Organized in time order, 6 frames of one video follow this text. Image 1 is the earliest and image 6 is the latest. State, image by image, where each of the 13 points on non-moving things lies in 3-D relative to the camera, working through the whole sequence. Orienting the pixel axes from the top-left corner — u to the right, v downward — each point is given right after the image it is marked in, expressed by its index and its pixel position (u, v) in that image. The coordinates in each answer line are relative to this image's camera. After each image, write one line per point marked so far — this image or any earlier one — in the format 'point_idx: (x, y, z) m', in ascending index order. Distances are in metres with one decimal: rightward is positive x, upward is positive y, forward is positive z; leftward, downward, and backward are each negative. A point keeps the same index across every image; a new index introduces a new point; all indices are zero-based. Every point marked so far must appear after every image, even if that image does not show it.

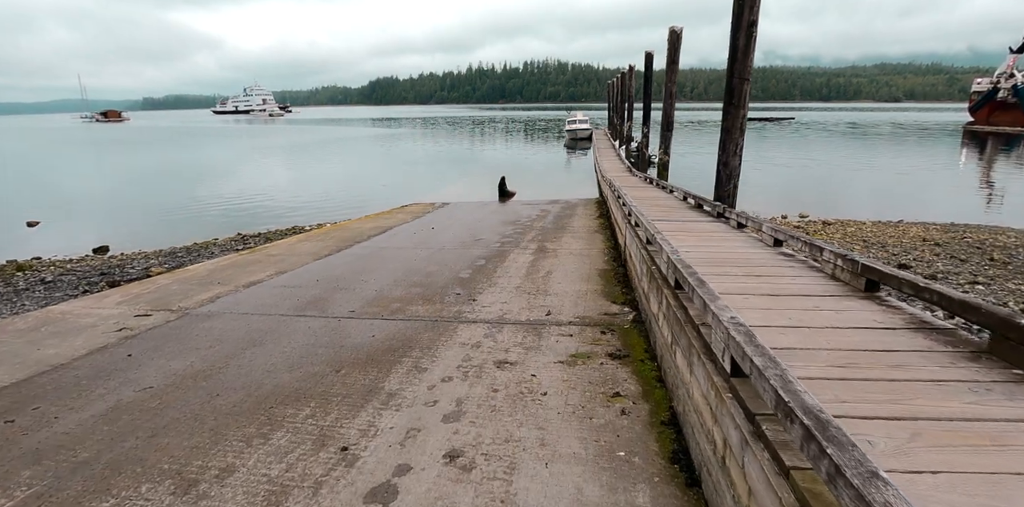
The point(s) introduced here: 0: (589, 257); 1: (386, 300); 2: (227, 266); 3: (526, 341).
0: (+1.2, -0.1, +8.1) m
1: (-1.4, -0.5, +6.0) m
2: (-4.4, -0.2, +8.1) m
3: (+0.1, -0.8, +4.7) m
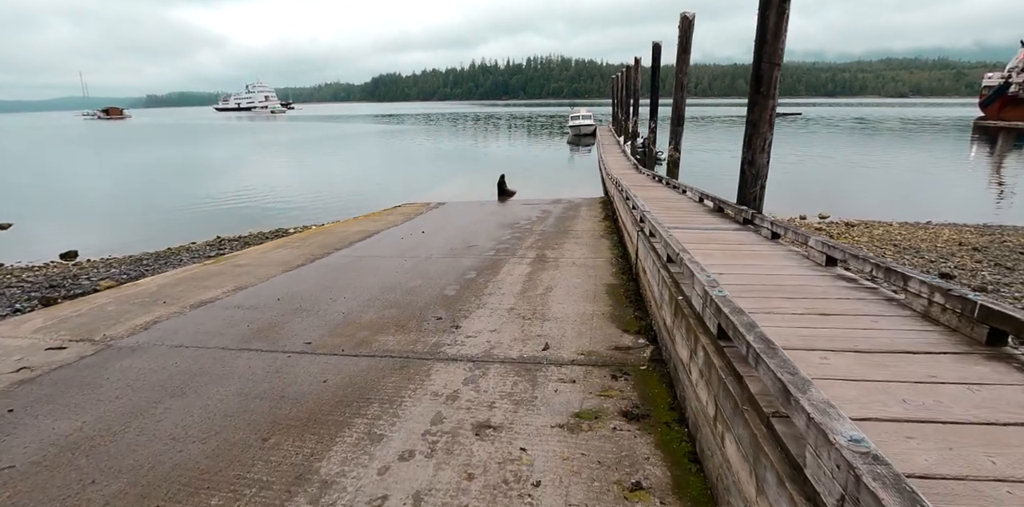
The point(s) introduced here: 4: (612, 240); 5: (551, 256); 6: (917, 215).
0: (+1.1, -0.2, +7.1) m
1: (-1.5, -0.7, +5.0) m
2: (-4.5, -0.4, +7.1) m
3: (0.0, -0.9, +3.7) m
4: (+1.8, +0.3, +9.4) m
5: (+0.6, 0.0, +8.2) m
6: (+14.7, +1.5, +19.2) m
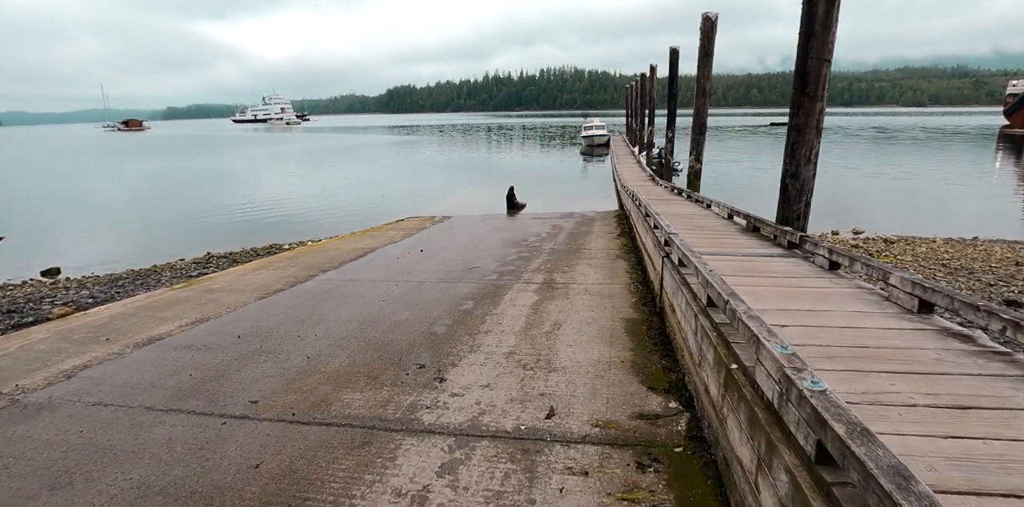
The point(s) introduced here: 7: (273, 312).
0: (+1.1, -0.5, +6.1) m
1: (-1.5, -1.0, +4.1) m
2: (-4.4, -0.7, +6.3) m
3: (0.0, -1.2, +2.7) m
4: (+1.9, -0.1, +8.4) m
5: (+0.7, -0.4, +7.2) m
6: (+15.1, +0.9, +18.0) m
7: (-2.7, -0.7, +6.0) m
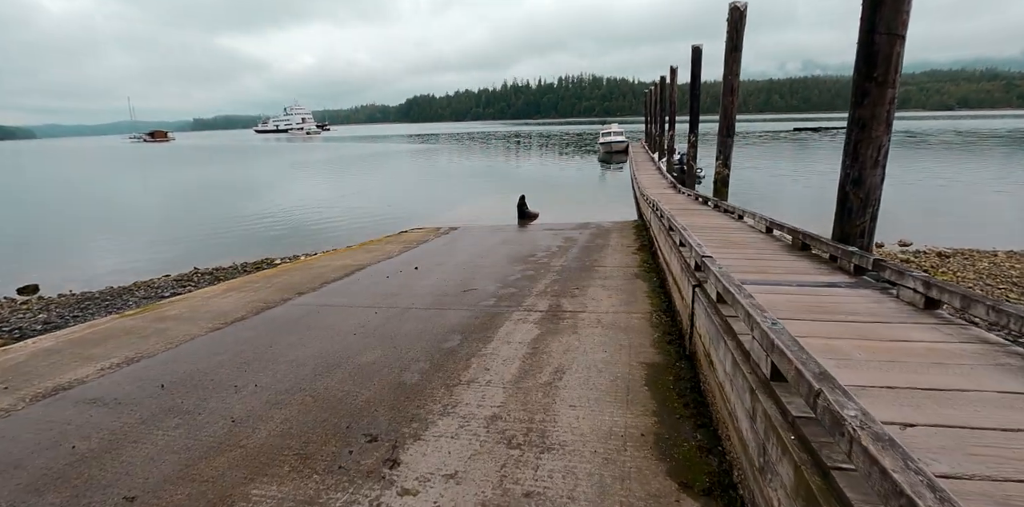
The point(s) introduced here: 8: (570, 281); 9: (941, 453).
0: (+1.1, -0.8, +5.0) m
1: (-1.7, -1.2, +3.1) m
2: (-4.5, -0.9, +5.3) m
3: (-0.2, -1.4, +1.6) m
4: (+1.9, -0.4, +7.2) m
5: (+0.6, -0.6, +6.1) m
6: (+15.4, +0.5, +16.3) m
7: (-2.8, -0.9, +5.0) m
8: (+0.8, -0.4, +7.5) m
9: (+1.3, -0.6, +1.7) m
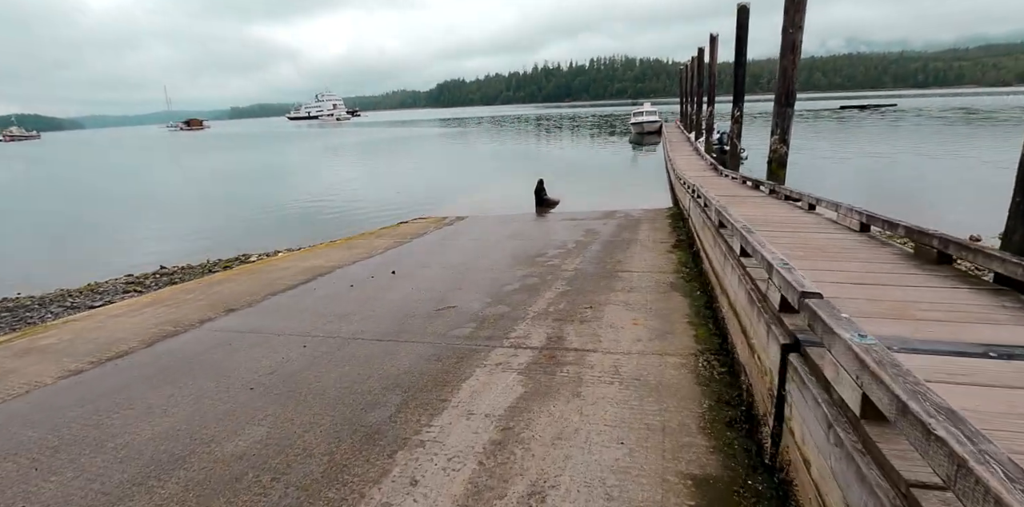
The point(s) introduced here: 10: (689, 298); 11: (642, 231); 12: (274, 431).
0: (+0.9, -0.9, +3.1) m
1: (-2.0, -1.4, +1.4) m
2: (-4.7, -1.0, +3.8) m
3: (-0.6, -1.6, -0.2) m
4: (+1.8, -0.4, +5.3) m
5: (+0.5, -0.7, +4.2) m
6: (+15.8, +0.7, +13.6) m
7: (-3.0, -1.0, +3.4) m
8: (+0.8, -0.4, +5.6) m
9: (+0.9, -0.8, -0.2) m
10: (+1.7, -0.4, +5.3) m
11: (+2.4, +0.4, +9.8) m
12: (-1.3, -1.0, +3.0) m
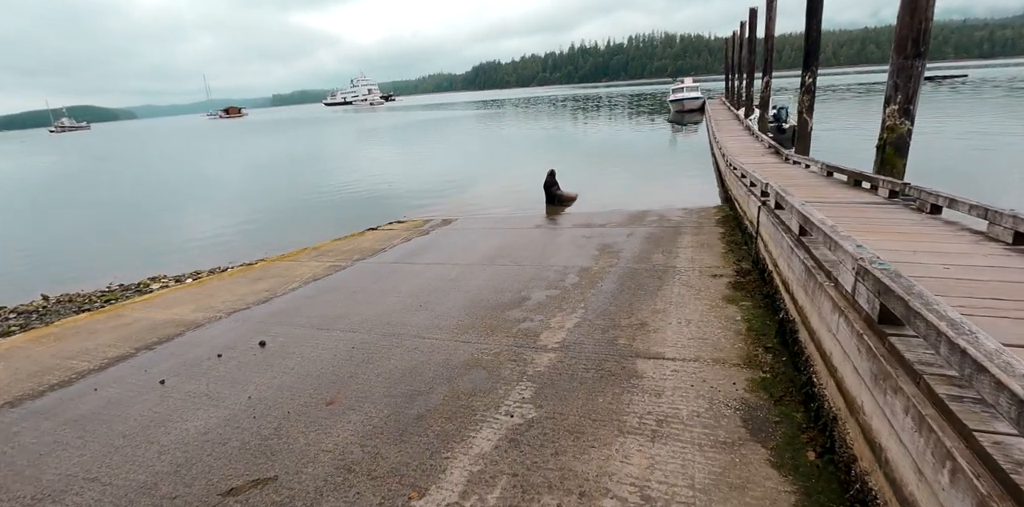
0: (+0.2, -1.5, +0.2) m
1: (-2.8, -2.0, -1.3) m
2: (-5.3, -1.6, +1.3) m
3: (-1.5, -2.3, -3.0) m
4: (+1.3, -0.9, +2.3) m
5: (-0.1, -1.3, +1.3) m
6: (+15.8, +0.5, +9.5) m
7: (-3.7, -1.6, +0.7) m
8: (+0.2, -1.0, +2.7) m
9: (0.0, -1.5, -3.1) m
10: (+1.2, -1.0, +2.2) m
11: (+2.2, +0.1, +6.7) m
12: (-2.0, -1.6, +0.2) m
